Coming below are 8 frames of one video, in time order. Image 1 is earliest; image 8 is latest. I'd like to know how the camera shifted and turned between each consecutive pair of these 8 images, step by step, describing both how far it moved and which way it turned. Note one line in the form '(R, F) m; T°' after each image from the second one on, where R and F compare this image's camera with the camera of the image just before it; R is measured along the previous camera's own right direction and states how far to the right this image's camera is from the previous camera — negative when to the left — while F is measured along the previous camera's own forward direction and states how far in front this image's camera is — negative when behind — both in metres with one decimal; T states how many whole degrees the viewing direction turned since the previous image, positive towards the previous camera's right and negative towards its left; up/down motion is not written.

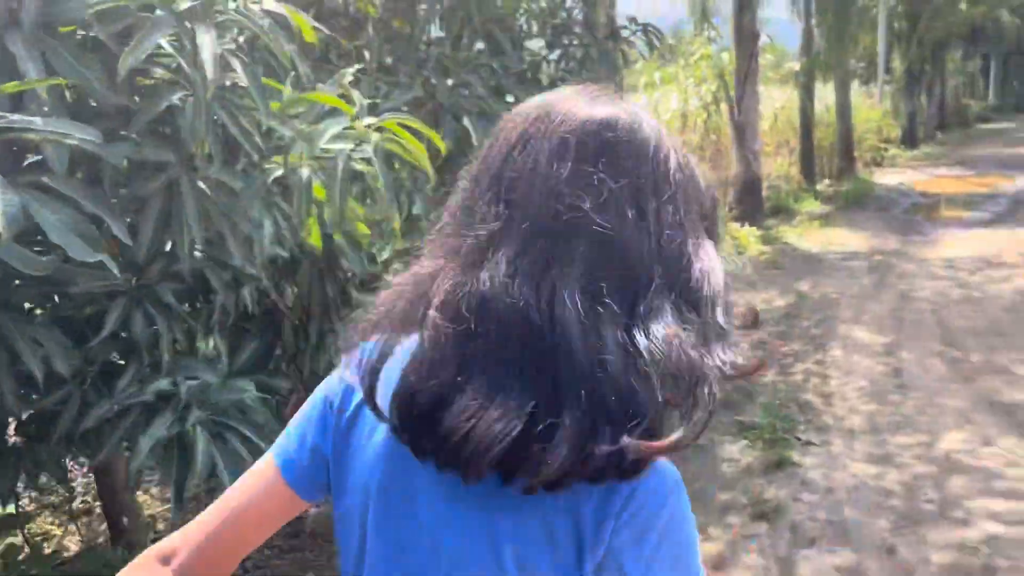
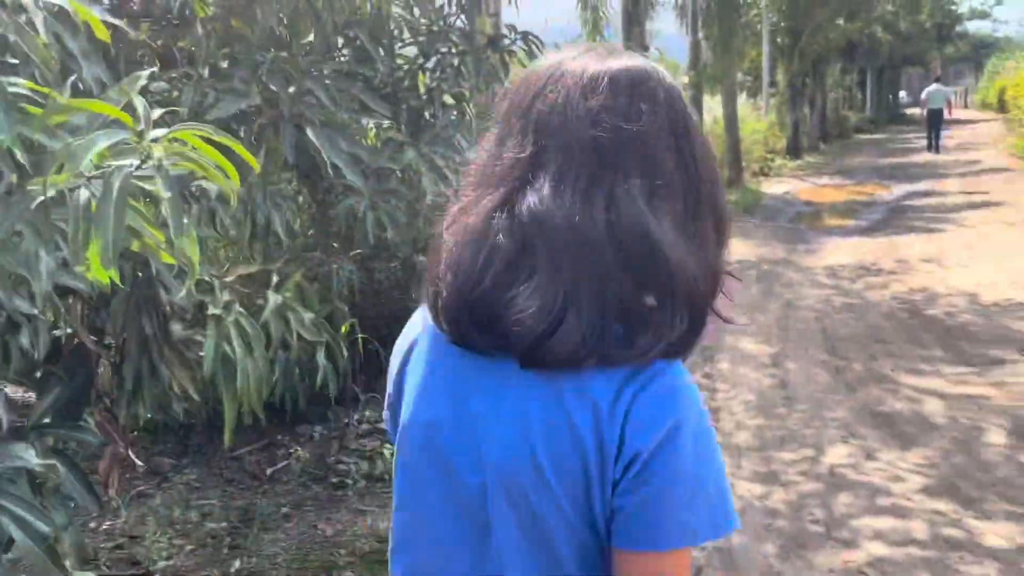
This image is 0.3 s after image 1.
(+0.1, +0.2) m; +6°
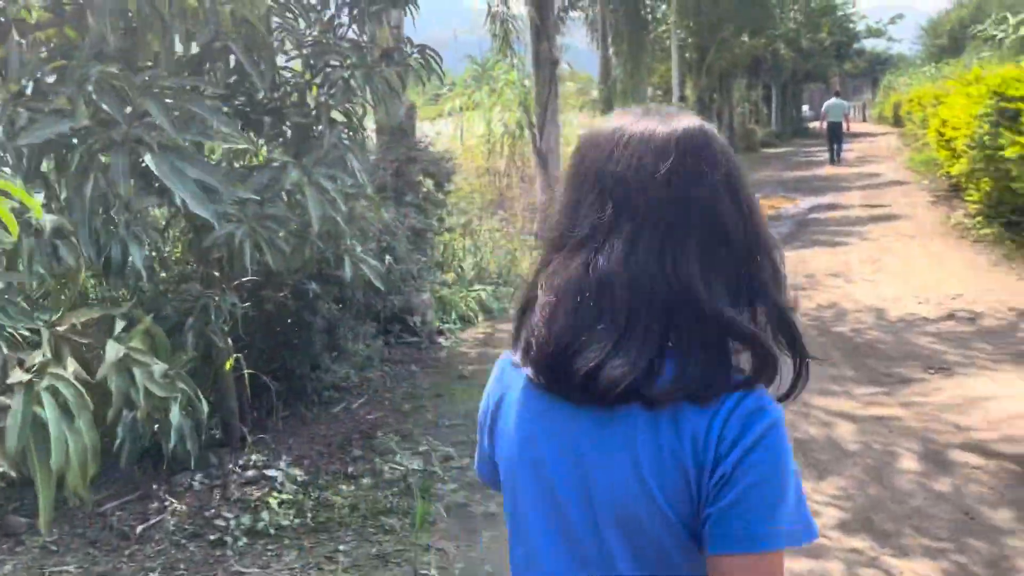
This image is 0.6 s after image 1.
(+0.1, +0.2) m; +5°
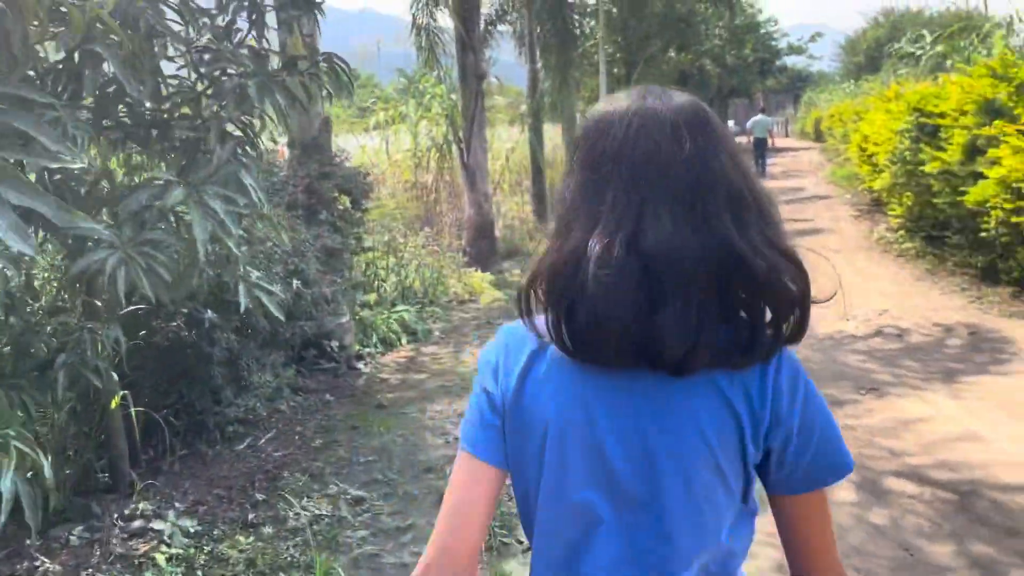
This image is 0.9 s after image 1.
(+0.1, +0.3) m; +4°
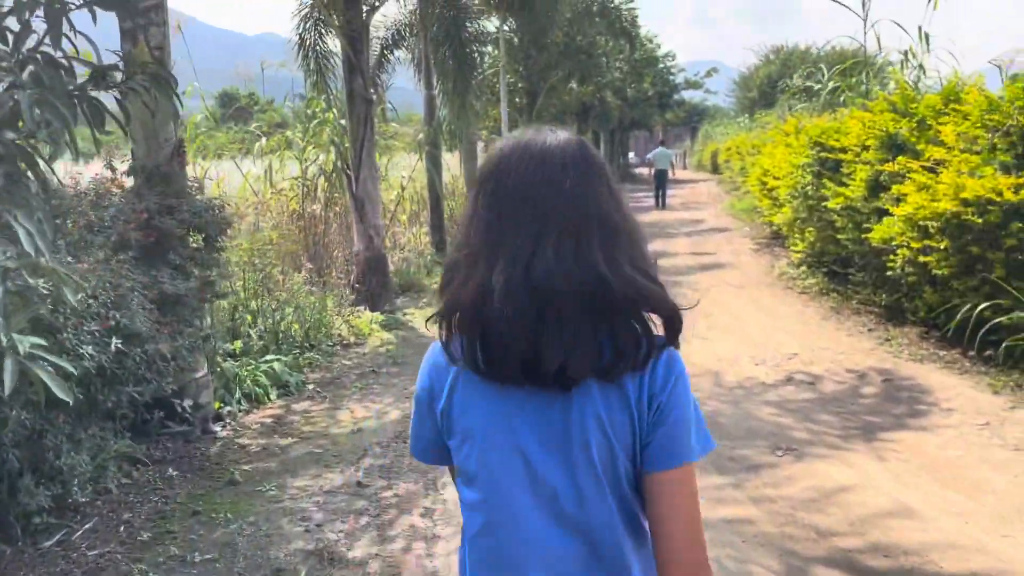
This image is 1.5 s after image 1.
(+0.1, +0.6) m; +6°
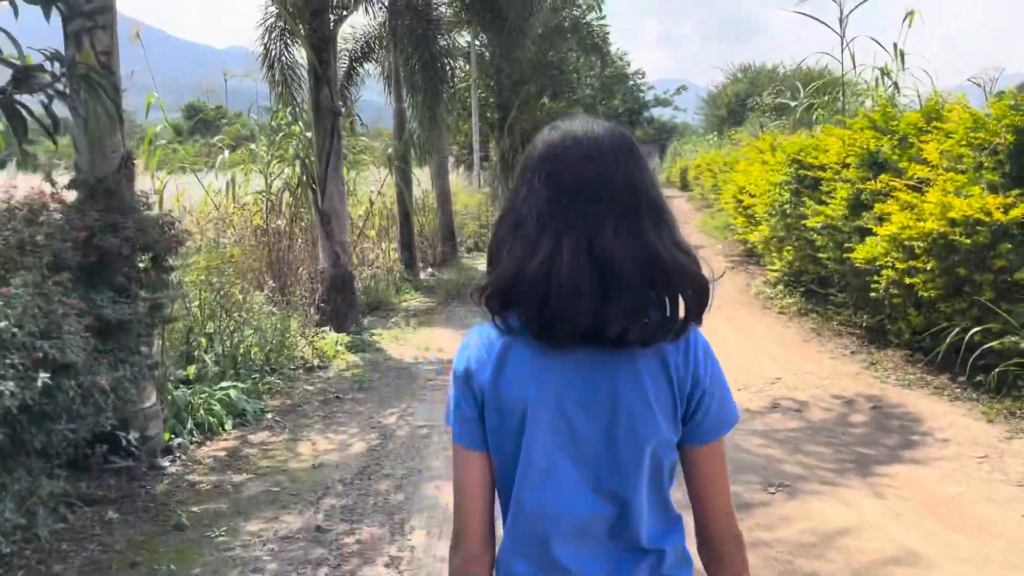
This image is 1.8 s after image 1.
(0.0, +0.3) m; +2°
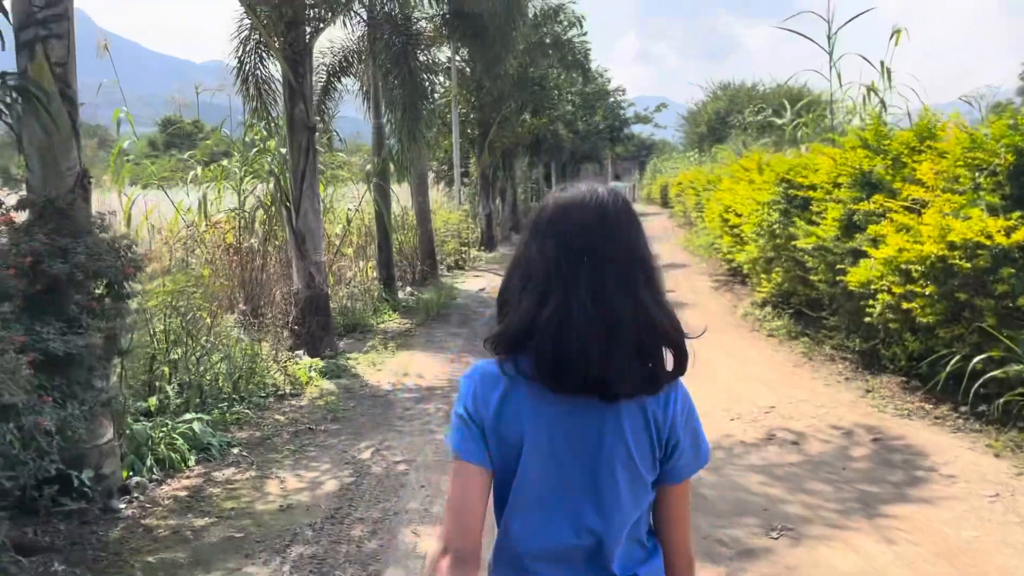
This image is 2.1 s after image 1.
(0.0, +0.3) m; +1°
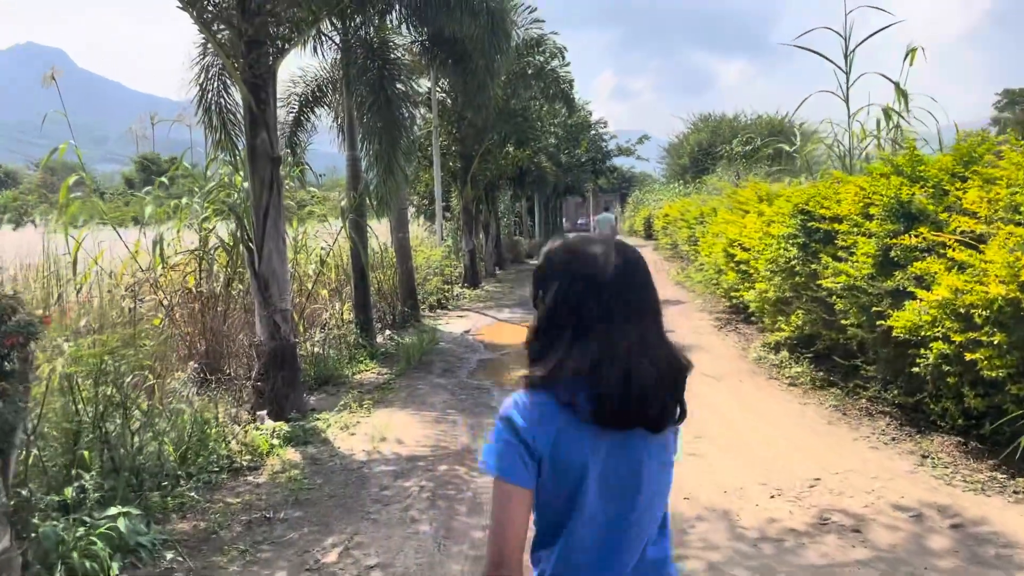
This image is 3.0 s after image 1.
(-0.1, +0.8) m; +1°
